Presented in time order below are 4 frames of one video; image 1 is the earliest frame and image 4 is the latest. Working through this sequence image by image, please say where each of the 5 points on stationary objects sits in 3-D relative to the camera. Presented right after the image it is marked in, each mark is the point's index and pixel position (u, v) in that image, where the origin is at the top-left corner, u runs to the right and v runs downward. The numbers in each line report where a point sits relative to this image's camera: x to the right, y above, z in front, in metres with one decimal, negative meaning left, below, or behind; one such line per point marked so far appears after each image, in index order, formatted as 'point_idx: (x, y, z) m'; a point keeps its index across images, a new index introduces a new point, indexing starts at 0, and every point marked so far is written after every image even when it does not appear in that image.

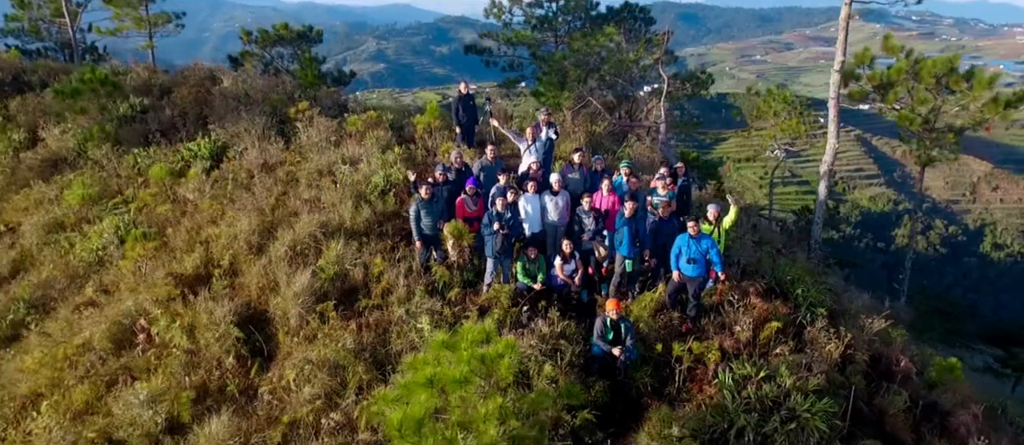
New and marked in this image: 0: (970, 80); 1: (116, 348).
0: (+10.2, +3.1, +16.5) m
1: (-4.5, -1.4, +8.3) m
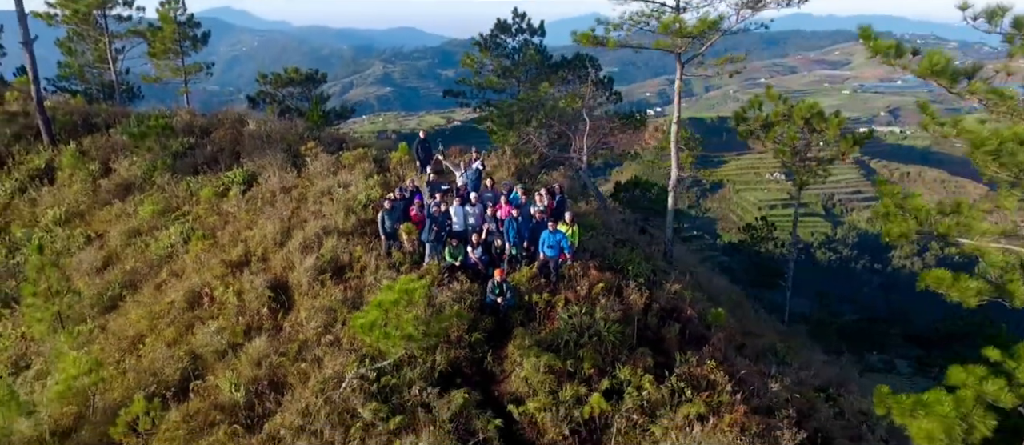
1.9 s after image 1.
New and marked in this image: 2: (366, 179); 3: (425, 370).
0: (+9.1, +2.9, +21.2) m
1: (-5.6, -1.5, +13.0) m
2: (-3.1, +0.9, +16.0) m
3: (-1.2, -2.1, +10.6) m
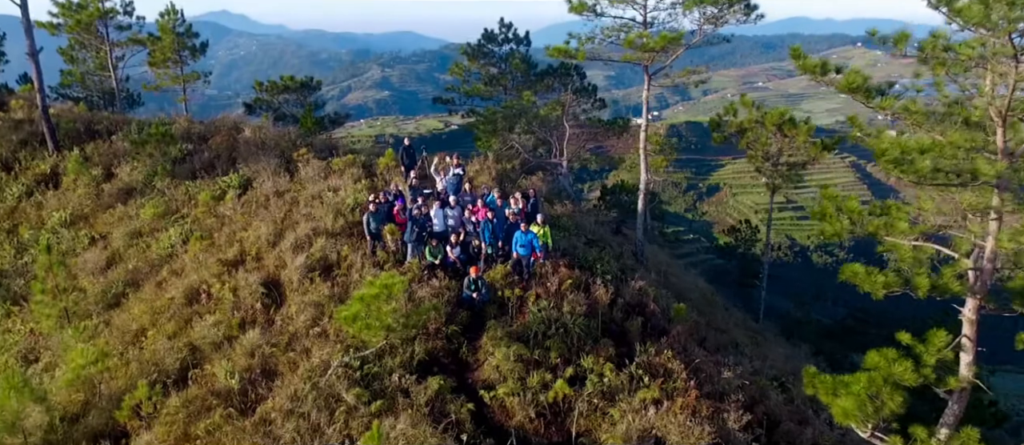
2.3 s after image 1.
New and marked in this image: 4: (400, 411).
0: (+8.6, +2.8, +22.2) m
1: (-6.1, -1.5, +13.9) m
2: (-3.6, +0.9, +17.0) m
3: (-1.7, -2.1, +11.5) m
4: (-1.6, -2.7, +10.8) m
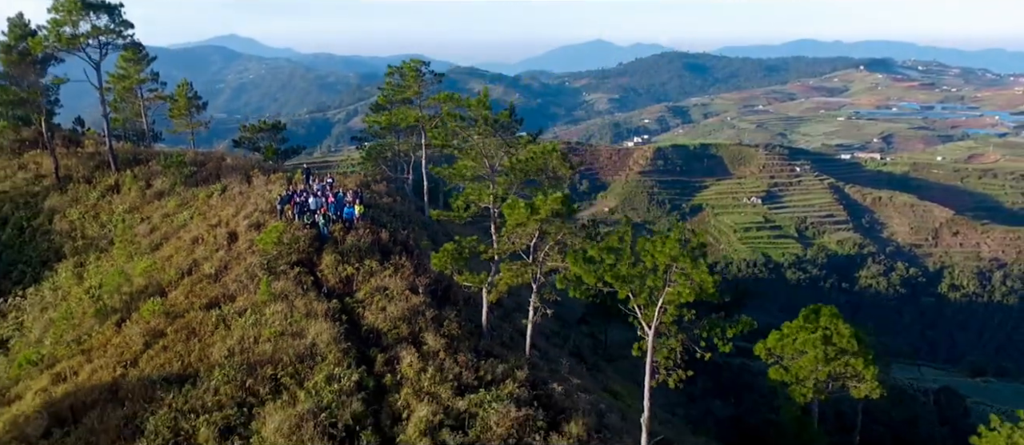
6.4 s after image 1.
0: (+2.3, +3.3, +37.3) m
1: (-12.4, -0.8, +29.0) m
2: (-9.9, +1.5, +32.0) m
3: (-8.1, -1.3, +26.5) m
4: (-8.0, -1.9, +25.7) m
